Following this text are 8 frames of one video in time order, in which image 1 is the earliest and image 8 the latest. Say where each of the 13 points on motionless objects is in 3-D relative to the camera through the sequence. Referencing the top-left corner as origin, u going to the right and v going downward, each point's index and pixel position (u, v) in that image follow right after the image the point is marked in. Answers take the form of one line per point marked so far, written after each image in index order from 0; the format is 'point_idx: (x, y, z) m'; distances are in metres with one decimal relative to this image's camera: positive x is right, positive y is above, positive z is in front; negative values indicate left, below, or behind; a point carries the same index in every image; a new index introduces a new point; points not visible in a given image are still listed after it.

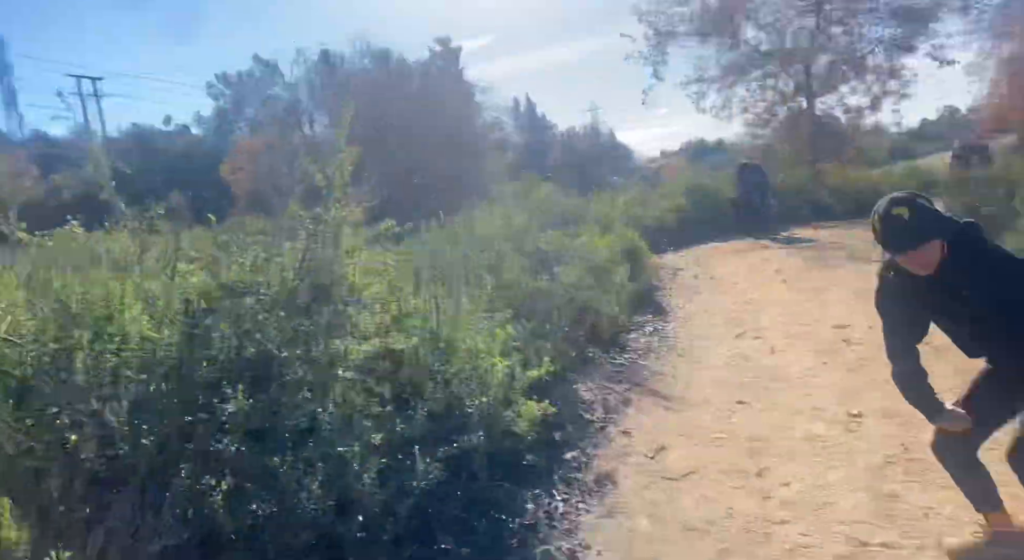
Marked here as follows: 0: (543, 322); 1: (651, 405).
0: (+0.3, -0.3, +5.7) m
1: (+1.1, -1.0, +5.4) m
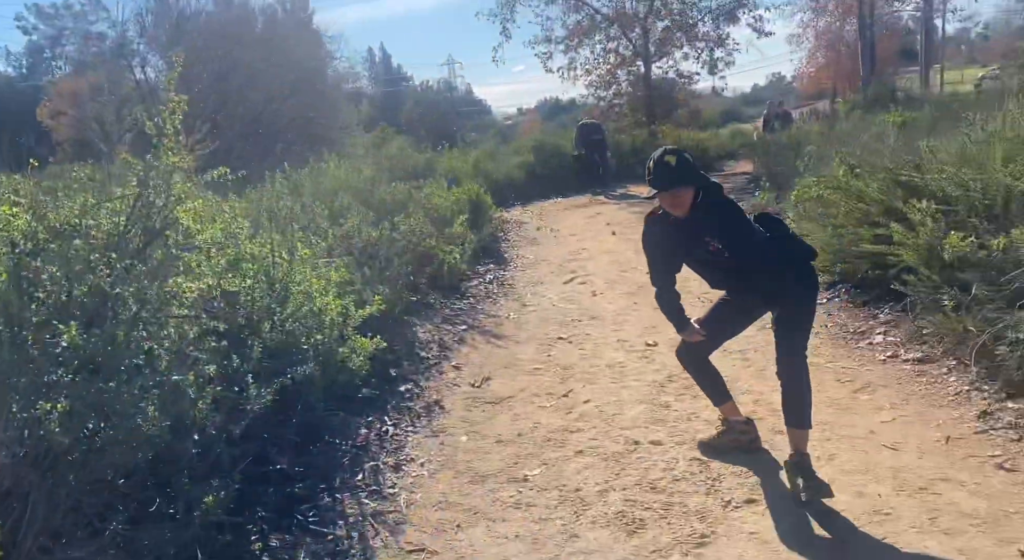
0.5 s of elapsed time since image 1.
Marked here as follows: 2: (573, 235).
0: (-1.1, +0.1, +6.1) m
1: (-0.3, -0.6, +6.0) m
2: (+1.0, +0.7, +11.2) m
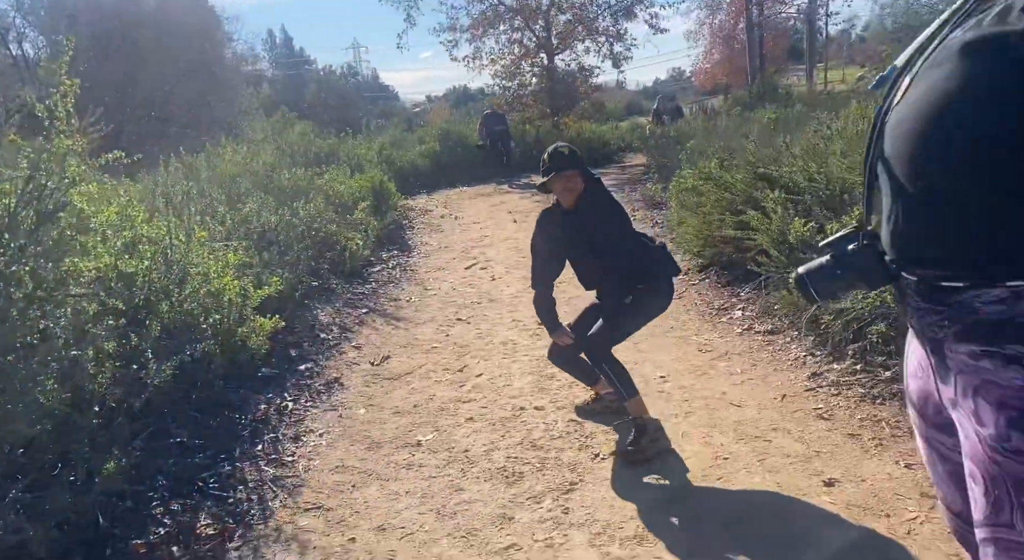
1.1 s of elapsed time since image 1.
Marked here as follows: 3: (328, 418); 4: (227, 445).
0: (-2.1, +0.2, +6.2) m
1: (-1.2, -0.4, +6.2) m
2: (-0.6, +1.0, +11.5) m
3: (-1.2, -0.9, +4.3) m
4: (-1.6, -0.9, +4.0) m
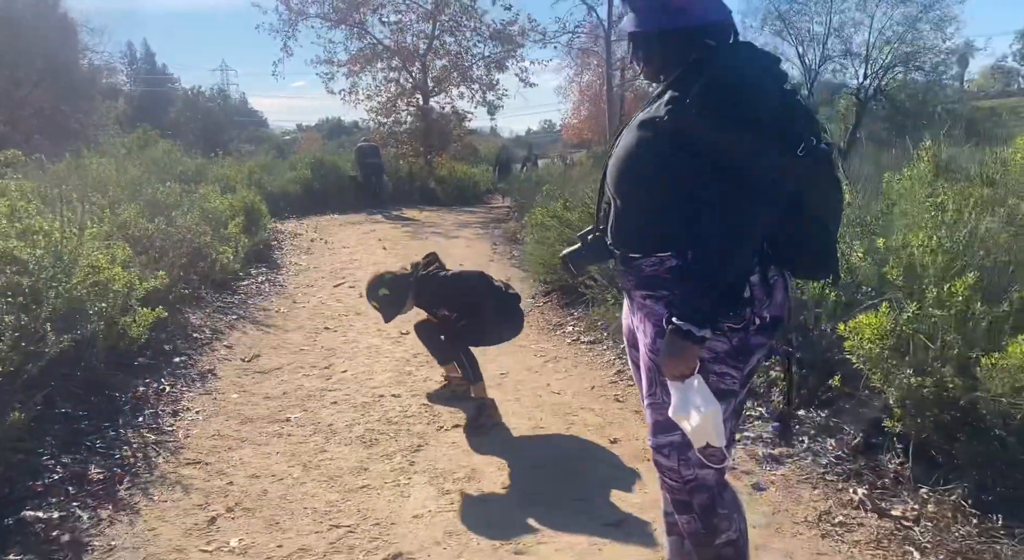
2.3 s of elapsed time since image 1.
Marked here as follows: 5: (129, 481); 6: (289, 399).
0: (-3.4, +0.2, +6.5) m
1: (-2.5, -0.5, +6.7) m
2: (-2.9, +0.6, +12.1) m
3: (-2.2, -0.9, +4.8) m
4: (-2.6, -0.9, +4.4) m
5: (-2.0, -1.1, +3.6) m
6: (-1.6, -0.9, +4.9) m
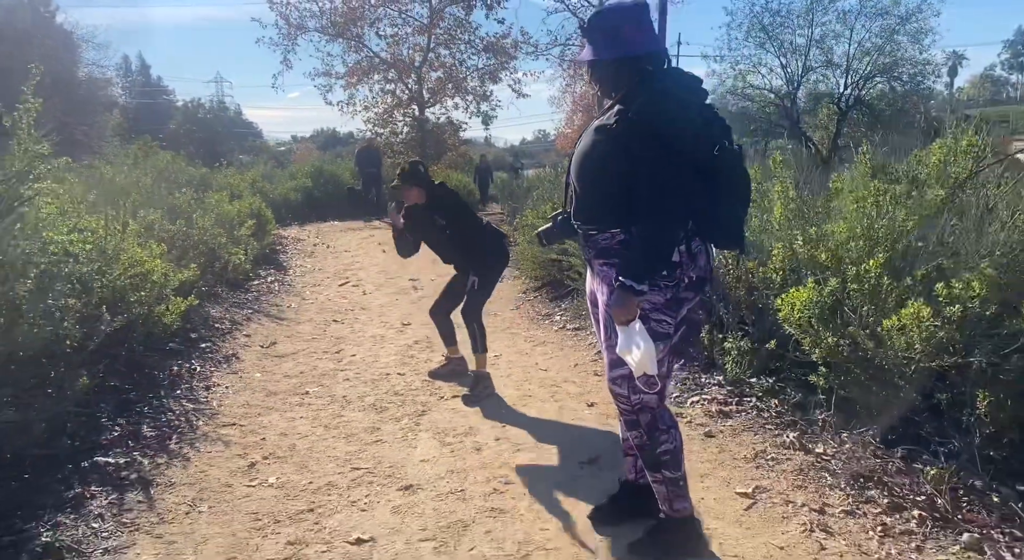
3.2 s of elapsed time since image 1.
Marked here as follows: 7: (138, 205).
0: (-3.4, +0.2, +7.2) m
1: (-2.6, -0.5, +7.3) m
2: (-3.1, +0.5, +12.7) m
3: (-2.2, -0.8, +5.4) m
4: (-2.6, -0.8, +5.0) m
5: (-2.1, -1.0, +4.3) m
6: (-1.7, -0.8, +5.6) m
7: (-4.2, +0.8, +7.7) m
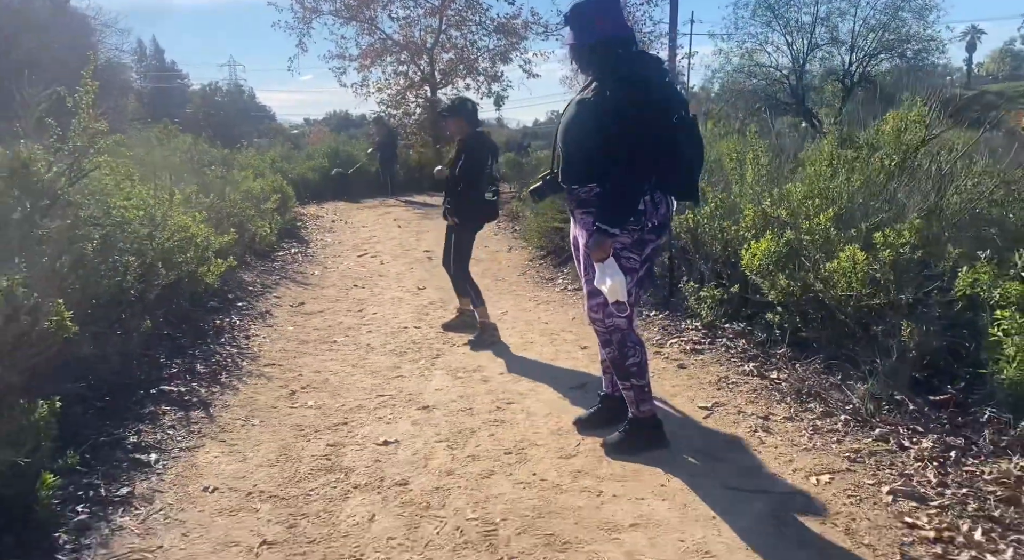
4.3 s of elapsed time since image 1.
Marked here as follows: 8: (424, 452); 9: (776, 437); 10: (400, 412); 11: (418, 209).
0: (-3.4, +0.6, +7.9) m
1: (-2.5, -0.1, +8.0) m
2: (-2.9, +1.1, +13.4) m
3: (-2.2, -0.5, +6.1) m
4: (-2.6, -0.5, +5.7) m
5: (-2.1, -0.7, +5.0) m
6: (-1.6, -0.5, +6.3) m
7: (-4.1, +1.2, +8.4) m
8: (-0.5, -0.9, +3.6) m
9: (+1.3, -0.8, +3.5) m
10: (-0.7, -0.8, +4.2) m
11: (-2.2, +1.6, +15.8) m
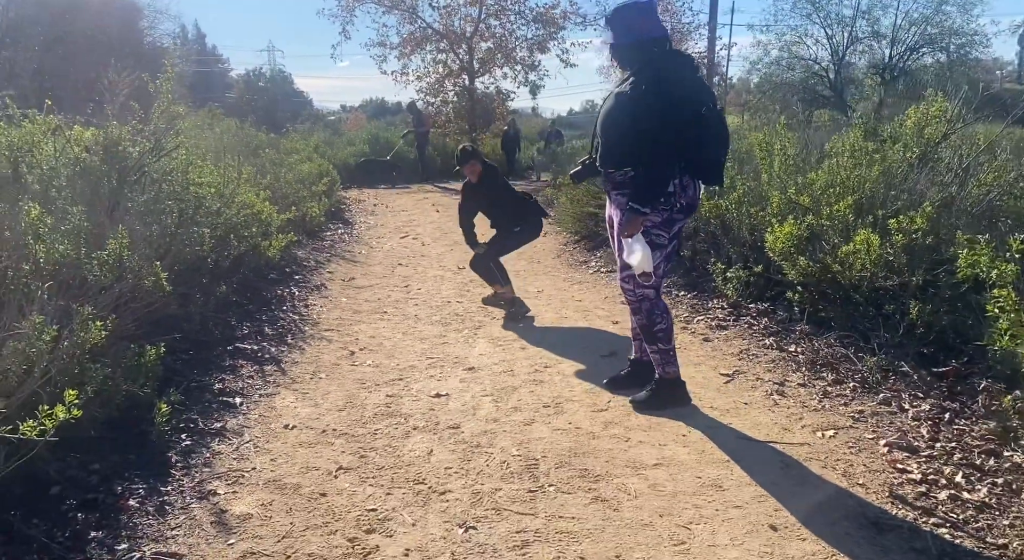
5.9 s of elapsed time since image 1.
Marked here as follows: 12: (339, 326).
0: (-2.9, +0.9, +8.5) m
1: (-2.1, +0.2, +8.6) m
2: (-2.2, +1.4, +14.0) m
3: (-1.9, -0.2, +6.6) m
4: (-2.3, -0.2, +6.3) m
5: (-1.8, -0.5, +5.5) m
6: (-1.3, -0.2, +6.8) m
7: (-3.6, +1.6, +9.0) m
8: (-0.2, -0.7, +4.1) m
9: (+1.6, -0.7, +3.9) m
10: (-0.4, -0.6, +4.7) m
11: (-1.3, +2.0, +16.3) m
12: (-1.5, -0.4, +5.9) m
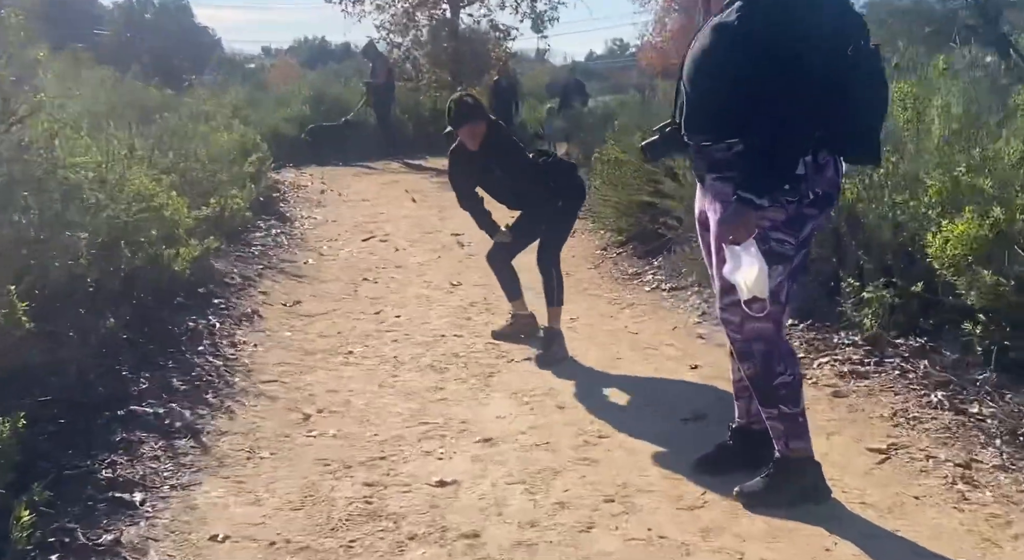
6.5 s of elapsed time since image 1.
0: (-2.7, +0.9, +7.2) m
1: (-1.9, +0.3, +7.3) m
2: (-1.9, +1.7, +12.6) m
3: (-1.6, -0.3, +5.4) m
4: (-2.1, -0.3, +5.0) m
5: (-1.6, -0.5, +4.3) m
6: (-1.1, -0.2, +5.5) m
7: (-3.4, +1.6, +7.7) m
8: (-0.1, -0.8, +2.8) m
9: (+1.7, -0.8, +2.6) m
10: (-0.2, -0.7, +3.4) m
11: (-1.0, +2.4, +14.9) m
12: (-1.3, -0.5, +4.7) m
